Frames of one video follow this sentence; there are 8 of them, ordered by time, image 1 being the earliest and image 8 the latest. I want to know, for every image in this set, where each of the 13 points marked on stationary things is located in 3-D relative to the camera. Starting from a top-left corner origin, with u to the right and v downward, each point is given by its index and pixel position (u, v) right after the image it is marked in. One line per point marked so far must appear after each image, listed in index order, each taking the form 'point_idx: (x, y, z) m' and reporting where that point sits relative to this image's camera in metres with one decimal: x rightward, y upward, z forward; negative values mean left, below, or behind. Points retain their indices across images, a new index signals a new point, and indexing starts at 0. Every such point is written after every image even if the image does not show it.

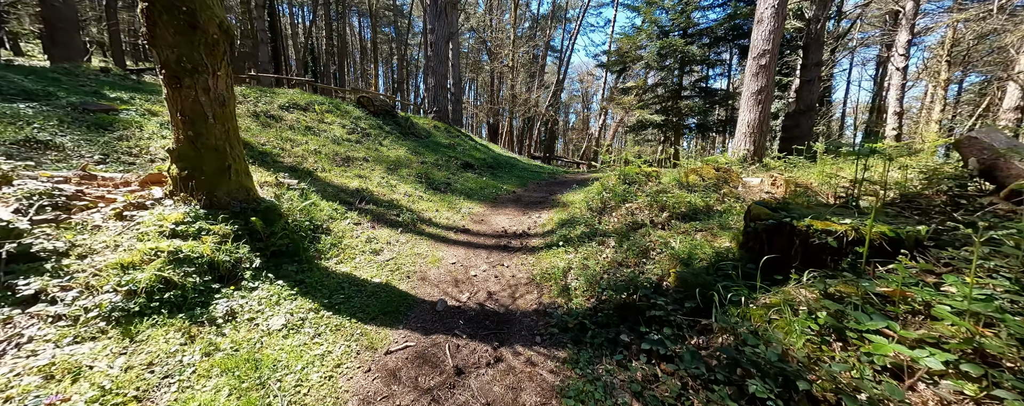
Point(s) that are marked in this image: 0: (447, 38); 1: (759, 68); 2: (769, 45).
0: (-2.7, +6.6, +14.2) m
1: (+7.6, +4.1, +10.6) m
2: (+7.7, +4.6, +10.4) m
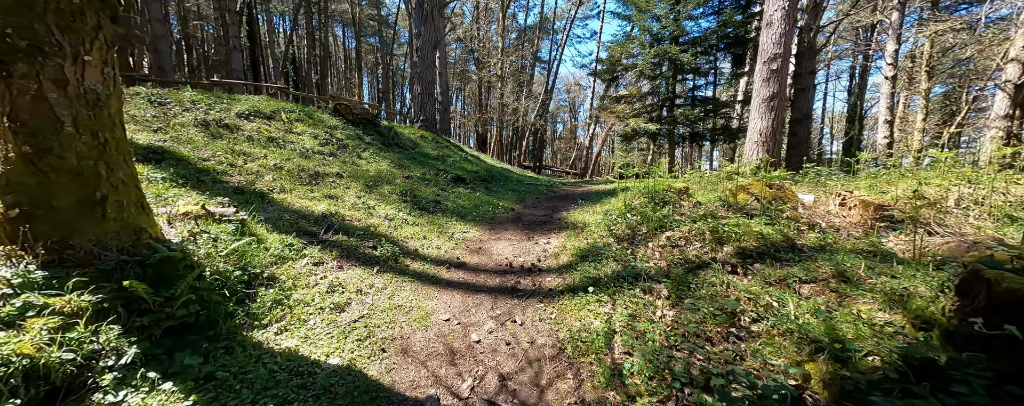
0: (-3.0, +6.0, +13.3) m
1: (+7.4, +3.7, +10.0) m
2: (+7.5, +4.3, +9.8) m
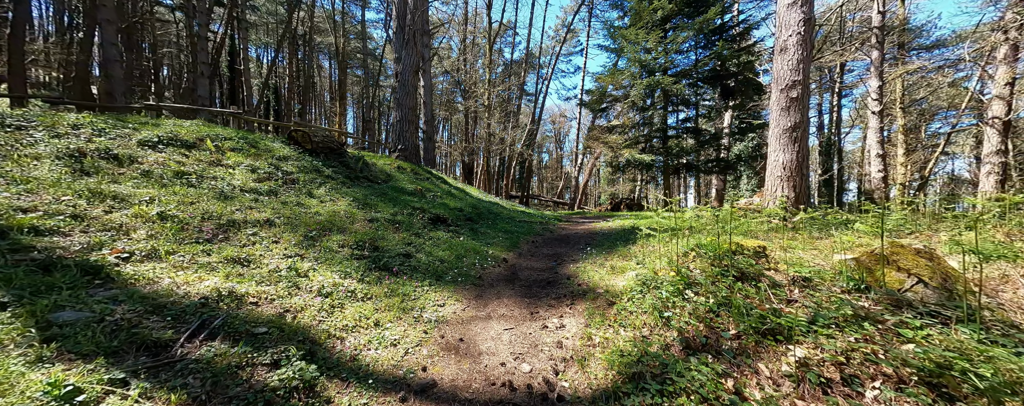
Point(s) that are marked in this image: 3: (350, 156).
0: (-3.4, +4.6, +12.1) m
1: (+7.1, +2.6, +9.0) m
2: (+7.3, +3.2, +8.9) m
3: (-4.0, +1.2, +8.6) m
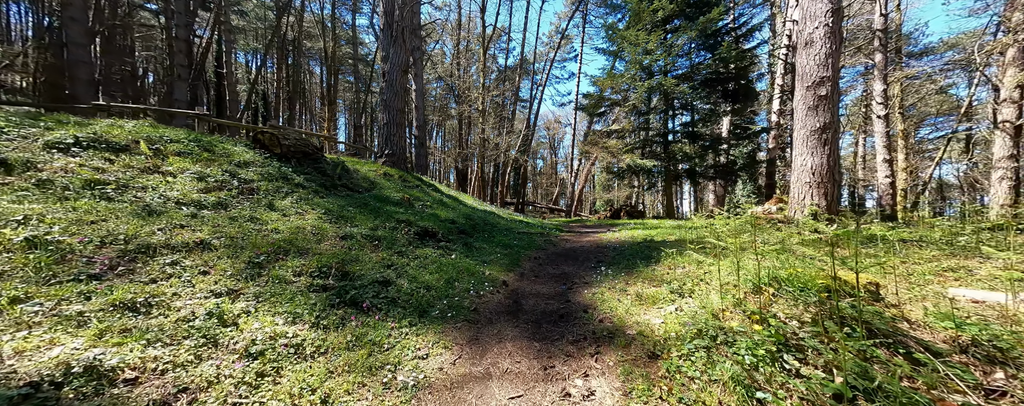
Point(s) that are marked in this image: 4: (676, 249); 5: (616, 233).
0: (-3.5, +4.3, +11.2) m
1: (+7.1, +2.4, +8.2) m
2: (+7.2, +3.0, +8.1) m
3: (-4.0, +0.9, +7.6) m
4: (+3.0, -0.9, +6.3) m
5: (+3.3, -0.9, +11.1) m
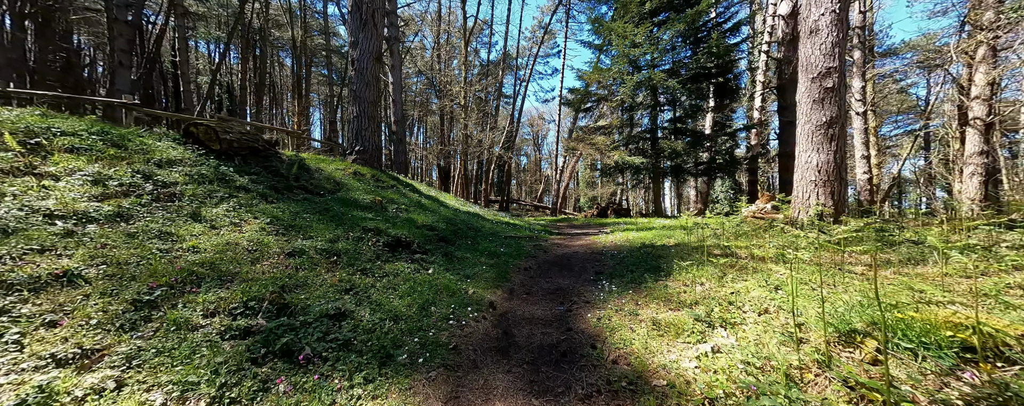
0: (-3.9, +4.3, +10.1) m
1: (+6.8, +2.4, +7.7) m
2: (+6.9, +3.0, +7.6) m
3: (-4.3, +0.8, +6.5) m
4: (+2.8, -0.9, +5.6) m
5: (+2.9, -0.9, +10.5) m
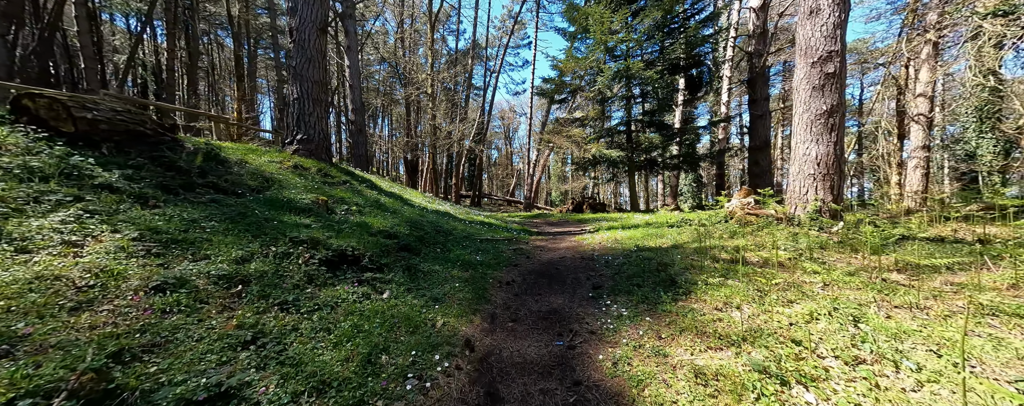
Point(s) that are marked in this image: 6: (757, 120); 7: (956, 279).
0: (-4.6, +4.3, +8.5) m
1: (+6.3, +2.5, +7.1) m
2: (+6.4, +3.1, +7.0) m
3: (-4.6, +0.8, +5.0) m
4: (+2.5, -0.9, +4.7) m
5: (+2.2, -0.8, +9.5) m
6: (+10.8, +3.7, +15.8) m
7: (+5.0, -0.9, +4.0) m
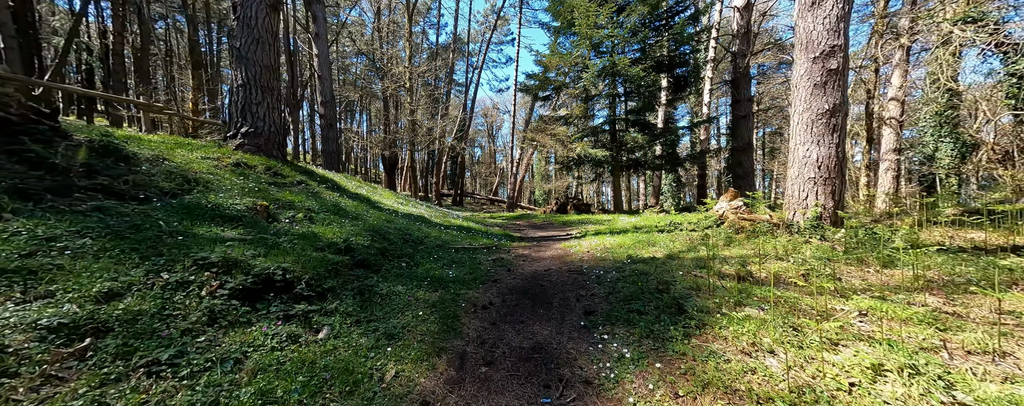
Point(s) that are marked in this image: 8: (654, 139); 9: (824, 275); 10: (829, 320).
0: (-5.0, +4.2, +7.5) m
1: (+5.9, +2.4, +6.5) m
2: (+6.0, +3.0, +6.4) m
3: (-4.9, +0.7, +3.9) m
4: (+2.2, -1.0, +4.0) m
5: (+1.7, -0.9, +8.8) m
6: (+10.0, +3.6, +15.5) m
7: (+4.8, -1.0, +3.4) m
8: (+7.4, +3.3, +18.4) m
9: (+4.2, -1.0, +4.7) m
10: (+2.8, -1.0, +3.1) m
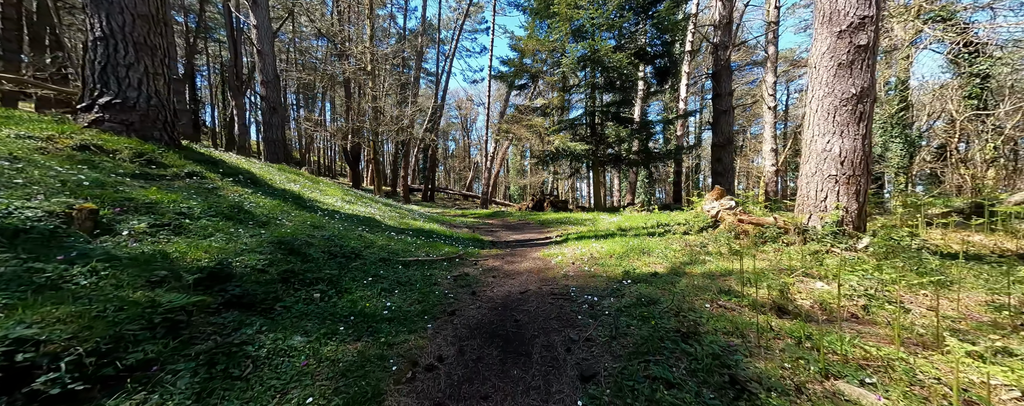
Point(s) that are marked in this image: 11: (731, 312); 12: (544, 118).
0: (-5.6, +4.2, +5.6) m
1: (+5.4, +2.4, +5.4) m
2: (+5.6, +3.0, +5.4) m
3: (-5.2, +0.7, +2.1) m
4: (+1.9, -1.1, +2.7) m
5: (+1.0, -0.9, +7.5) m
6: (+8.9, +3.7, +14.7) m
7: (+4.5, -1.1, +2.3) m
8: (+6.0, +3.5, +17.3) m
9: (+3.8, -1.0, +3.6) m
10: (+2.5, -1.1, +1.8) m
11: (+2.0, -1.0, +3.3) m
12: (+1.7, +4.8, +19.6) m
